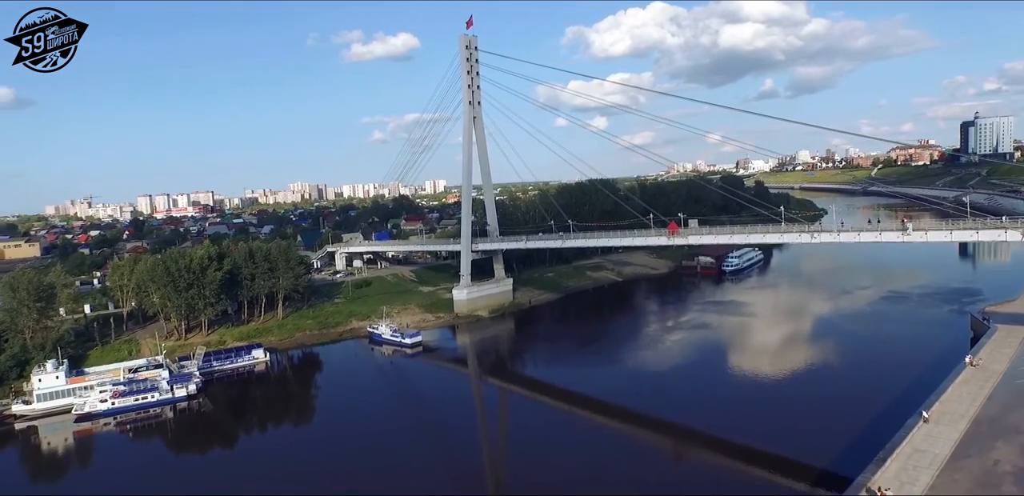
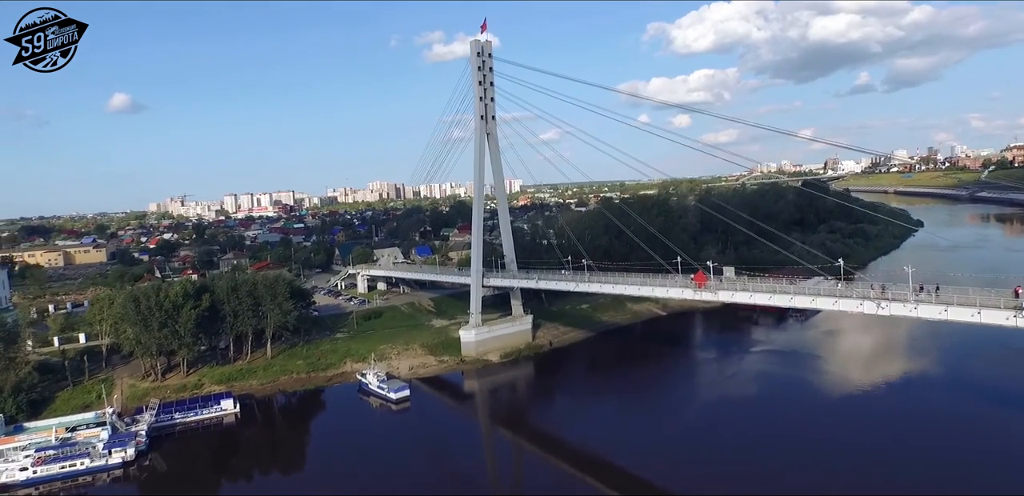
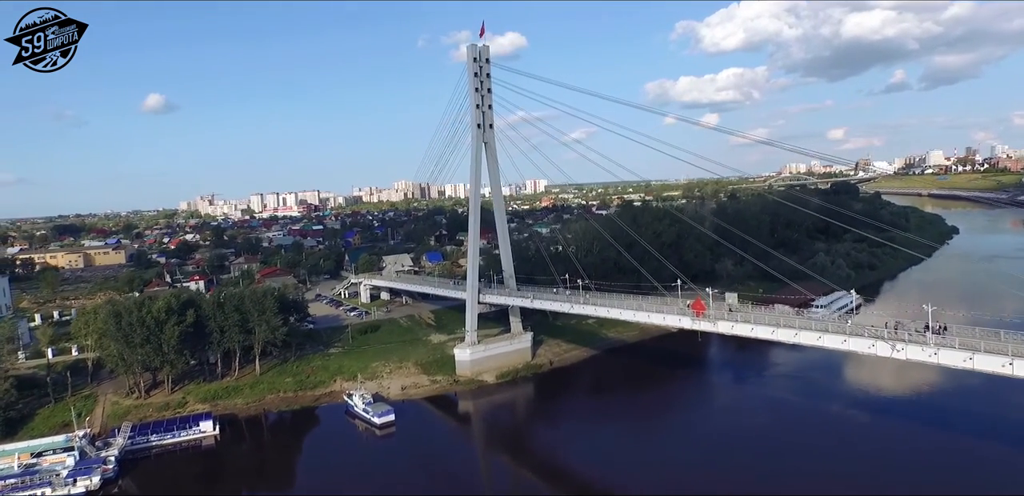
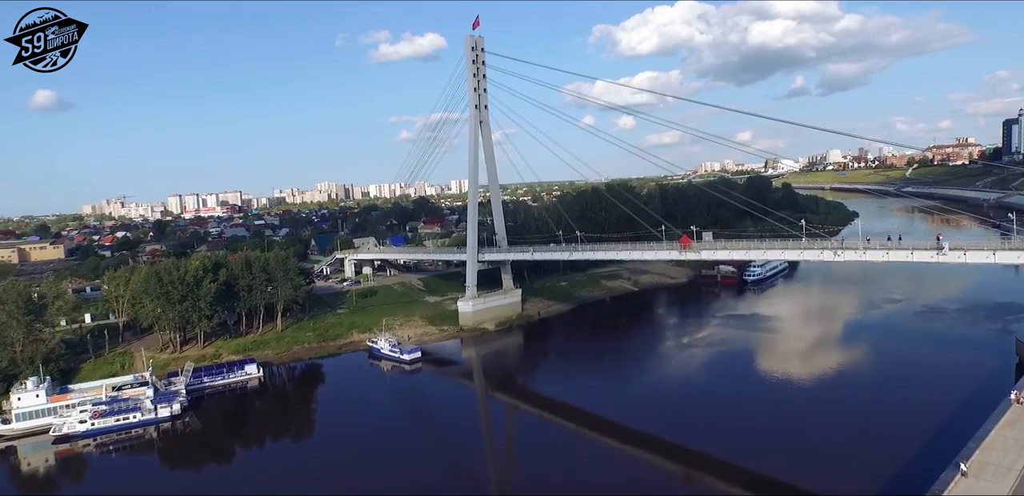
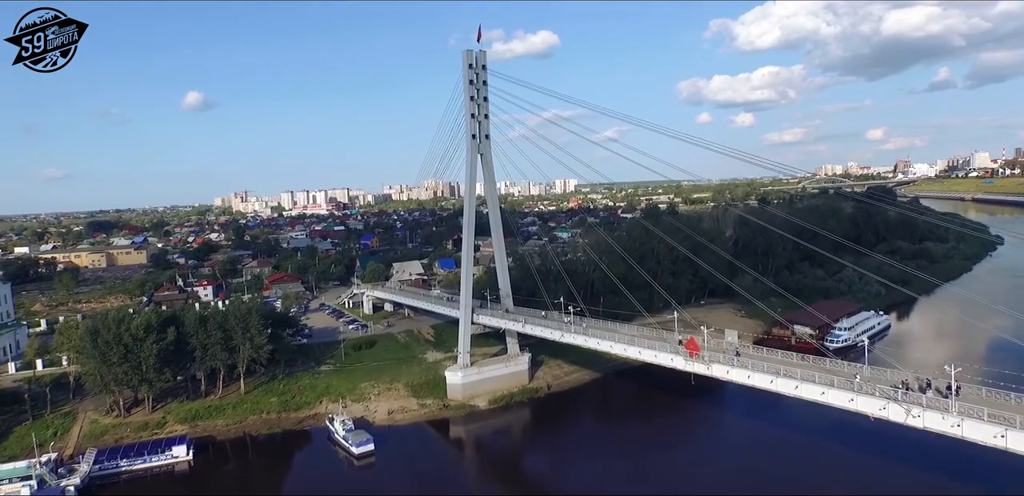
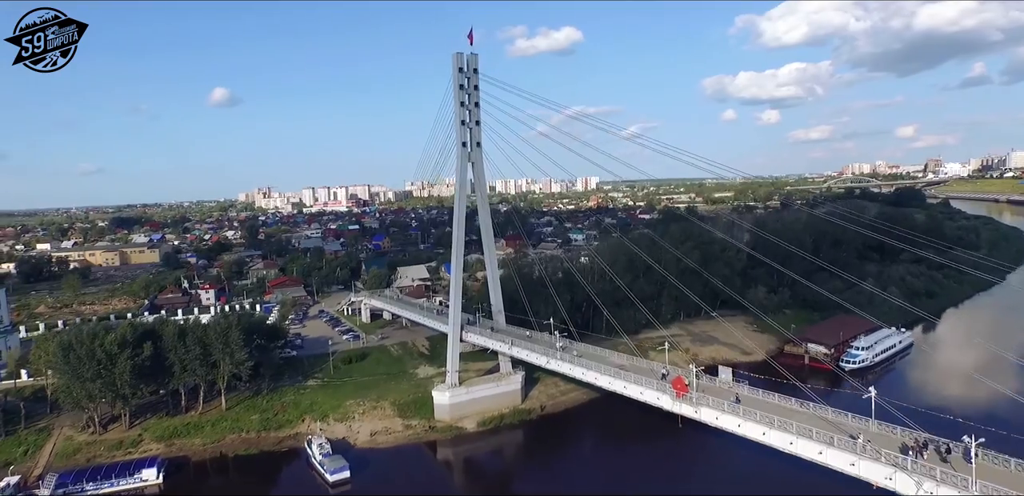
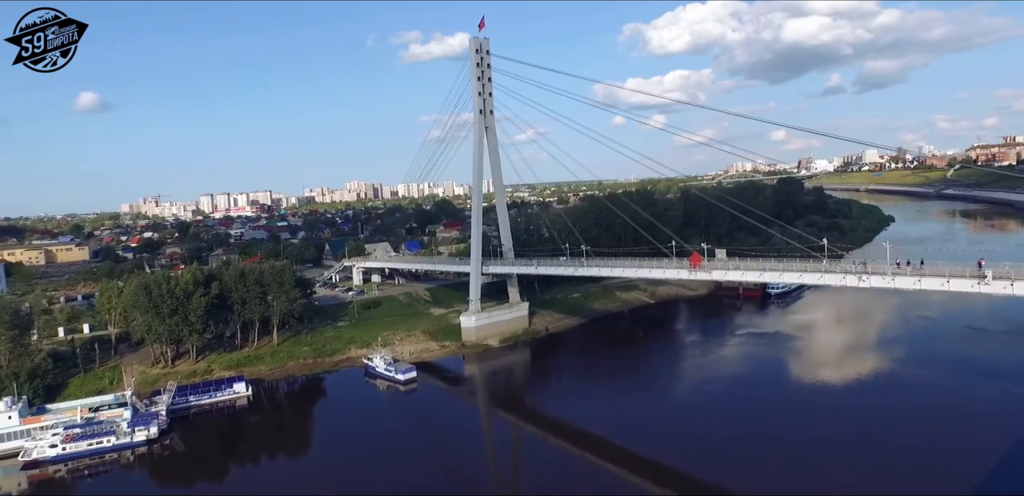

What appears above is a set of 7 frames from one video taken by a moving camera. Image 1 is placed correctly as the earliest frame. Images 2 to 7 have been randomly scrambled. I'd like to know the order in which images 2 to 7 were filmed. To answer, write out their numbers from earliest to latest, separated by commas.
4, 7, 2, 3, 5, 6
